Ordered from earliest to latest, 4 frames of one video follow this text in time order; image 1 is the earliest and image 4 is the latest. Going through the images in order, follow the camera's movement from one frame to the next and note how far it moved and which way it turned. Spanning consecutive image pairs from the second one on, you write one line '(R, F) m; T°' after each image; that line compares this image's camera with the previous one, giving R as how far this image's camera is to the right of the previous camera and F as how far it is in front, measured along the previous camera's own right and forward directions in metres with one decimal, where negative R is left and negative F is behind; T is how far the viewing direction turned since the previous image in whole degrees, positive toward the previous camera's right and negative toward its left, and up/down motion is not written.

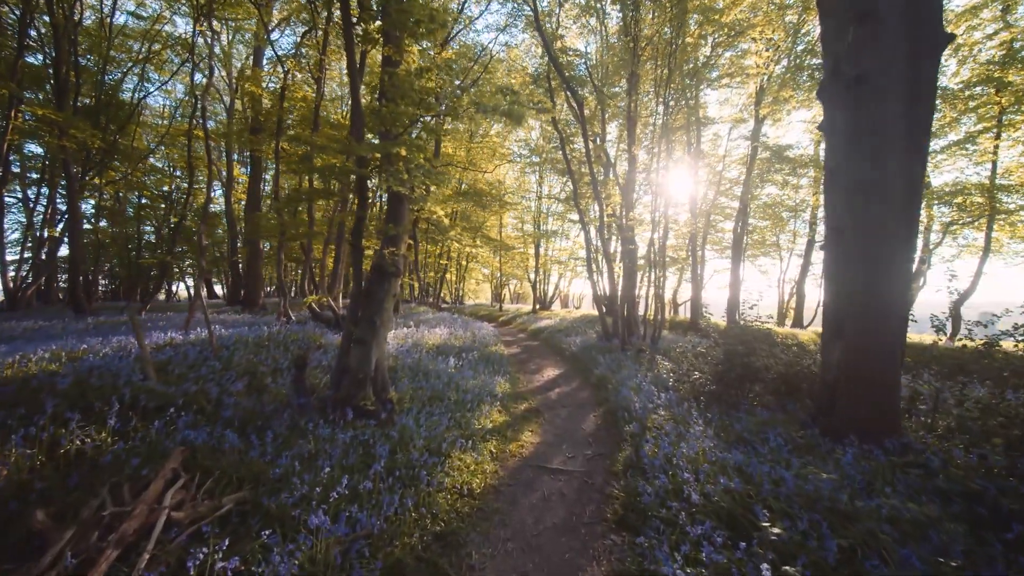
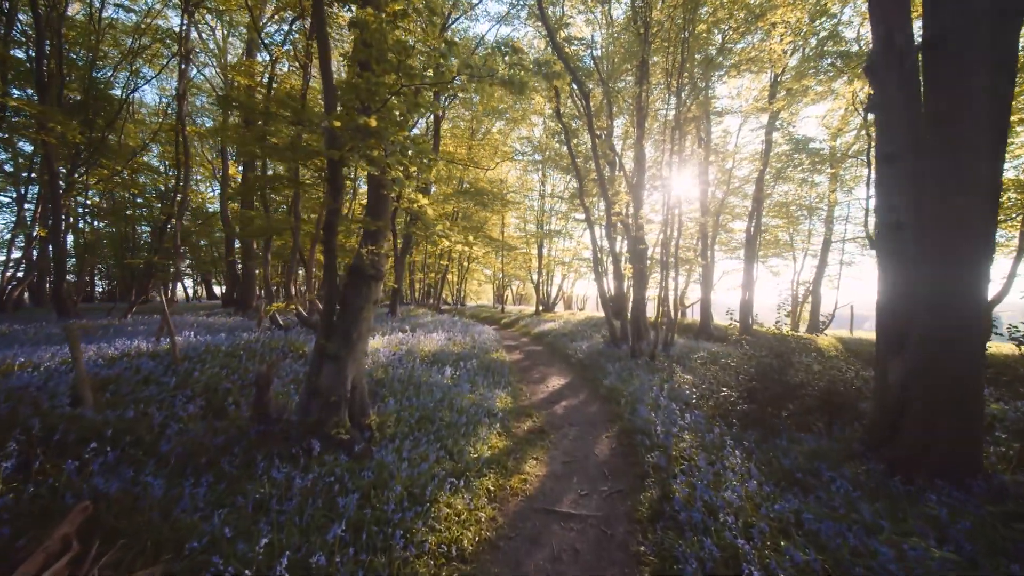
(0.0, +1.0) m; 0°
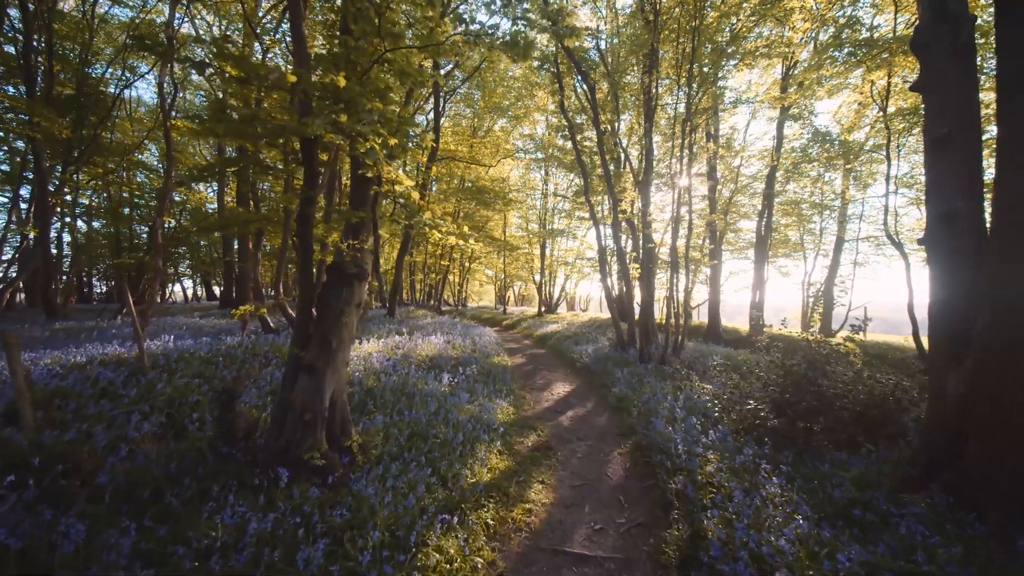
(0.0, +0.7) m; 0°
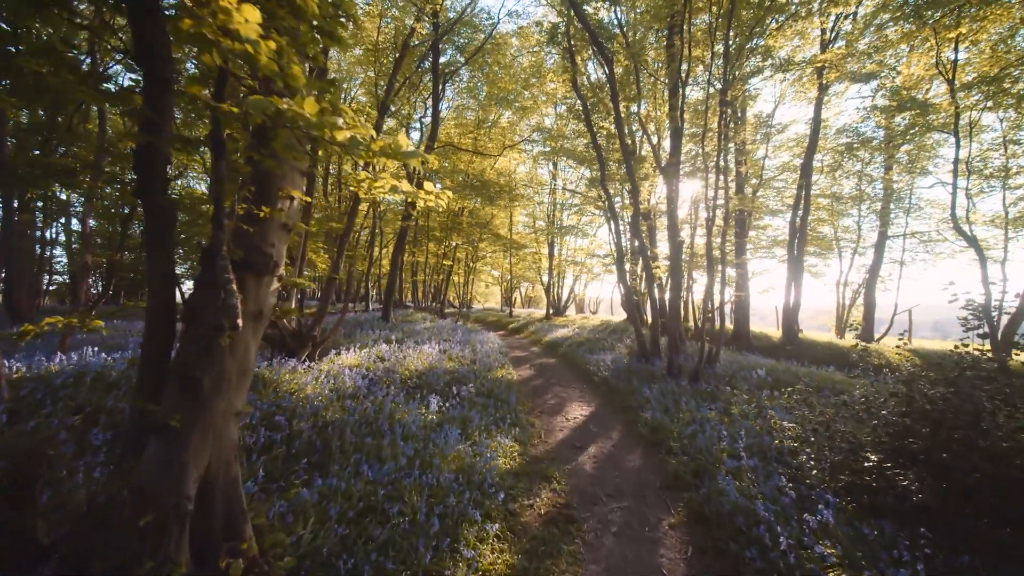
(0.0, +2.0) m; -1°
